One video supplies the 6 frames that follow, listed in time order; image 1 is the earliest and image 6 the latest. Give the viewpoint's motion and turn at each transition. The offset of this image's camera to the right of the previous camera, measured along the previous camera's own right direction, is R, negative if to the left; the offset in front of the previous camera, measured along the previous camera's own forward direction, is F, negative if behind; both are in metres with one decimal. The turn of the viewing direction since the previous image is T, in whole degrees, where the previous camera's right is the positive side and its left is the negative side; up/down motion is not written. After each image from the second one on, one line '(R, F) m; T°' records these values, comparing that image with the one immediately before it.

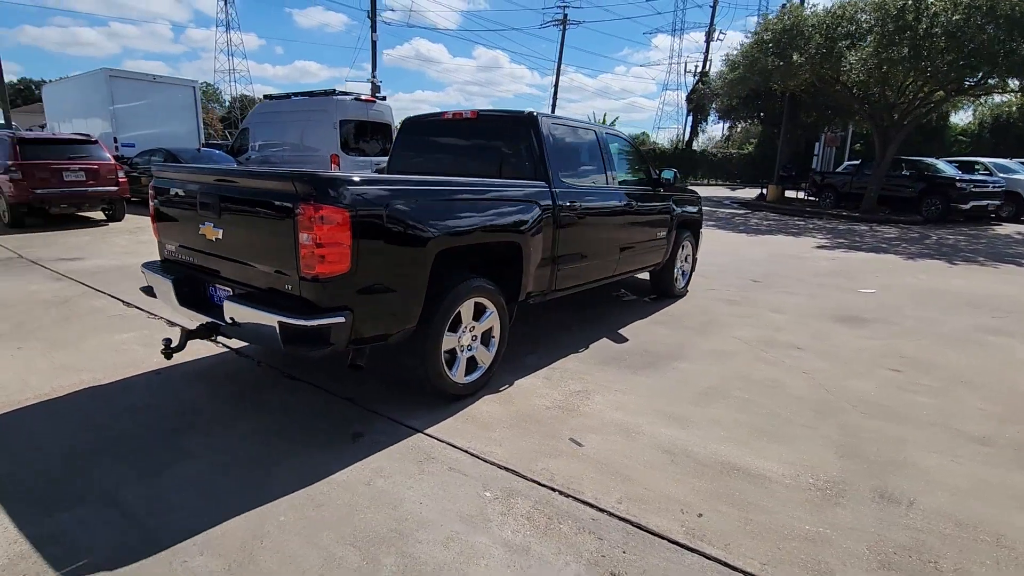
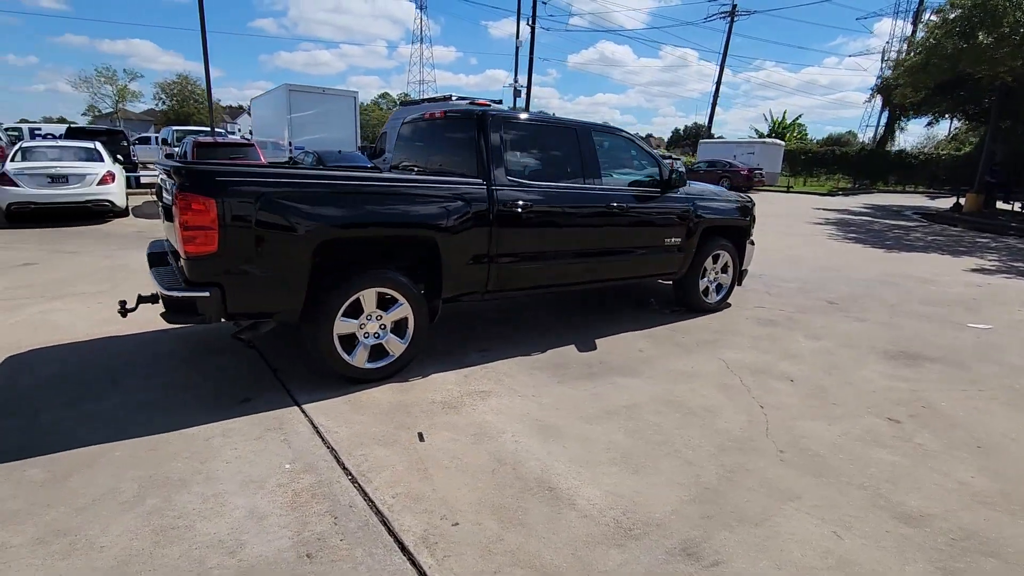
(+1.8, +0.3) m; -18°
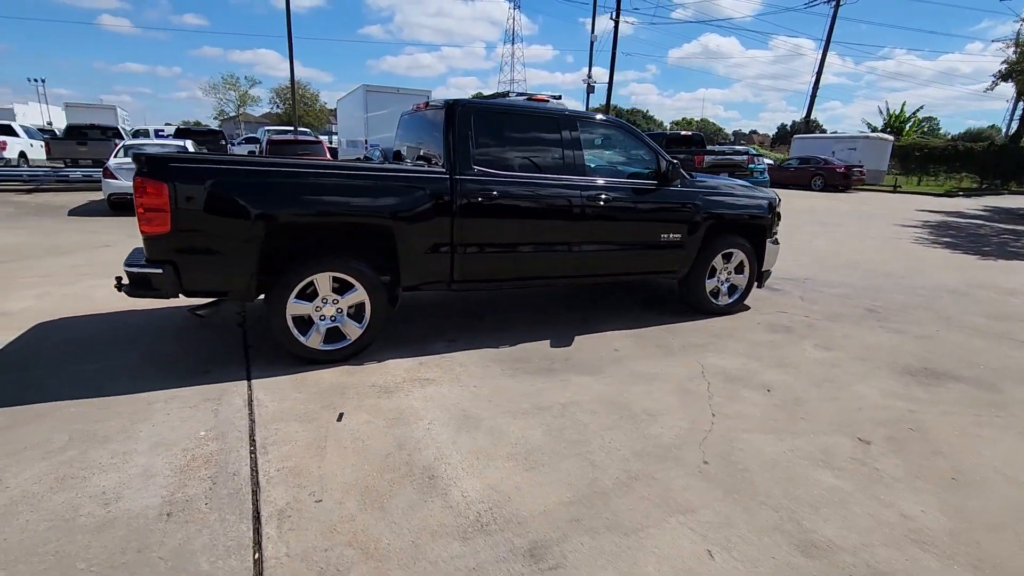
(+1.0, +0.1) m; -9°
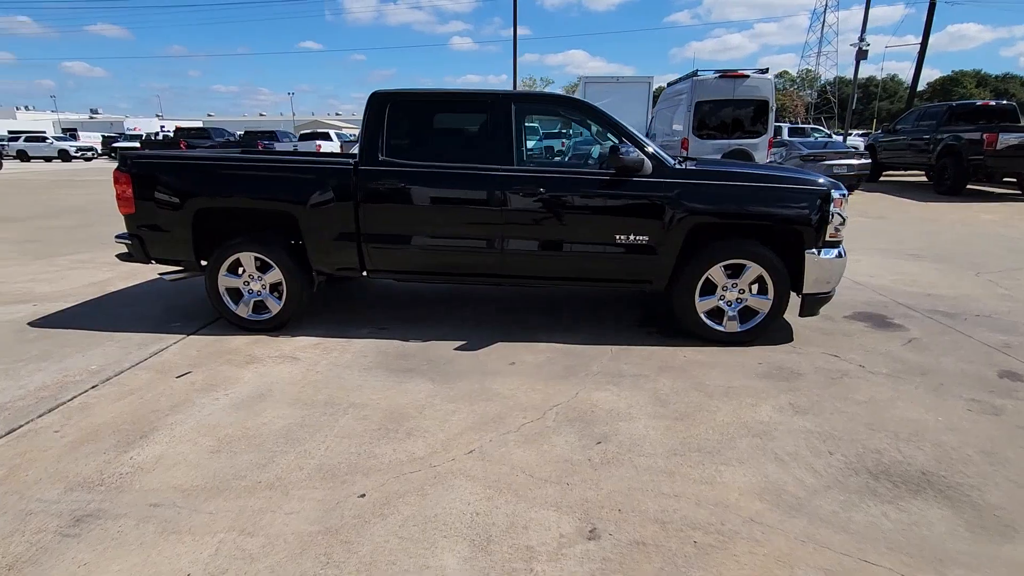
(+2.9, +1.1) m; -29°
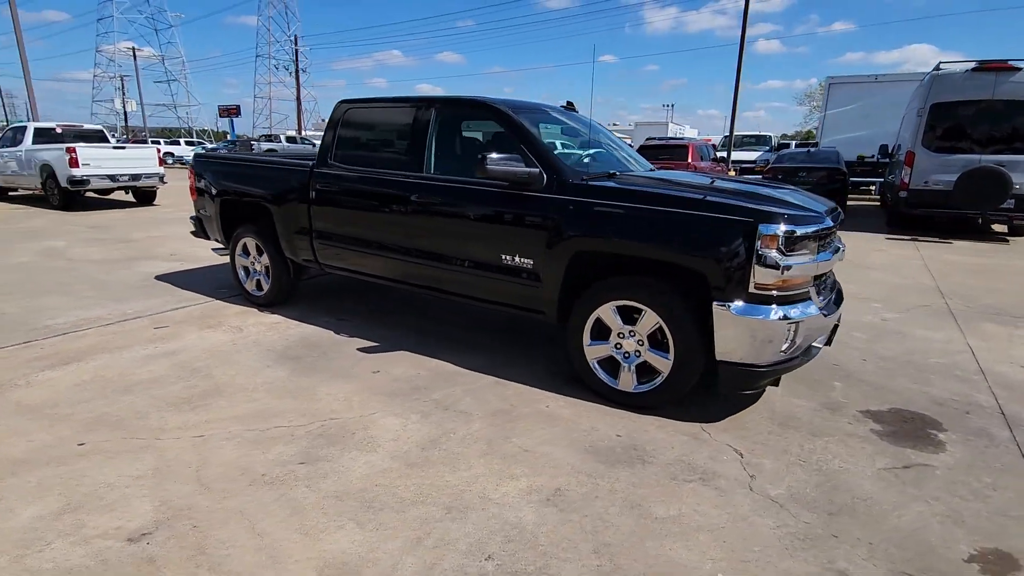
(+2.7, +0.9) m; -27°
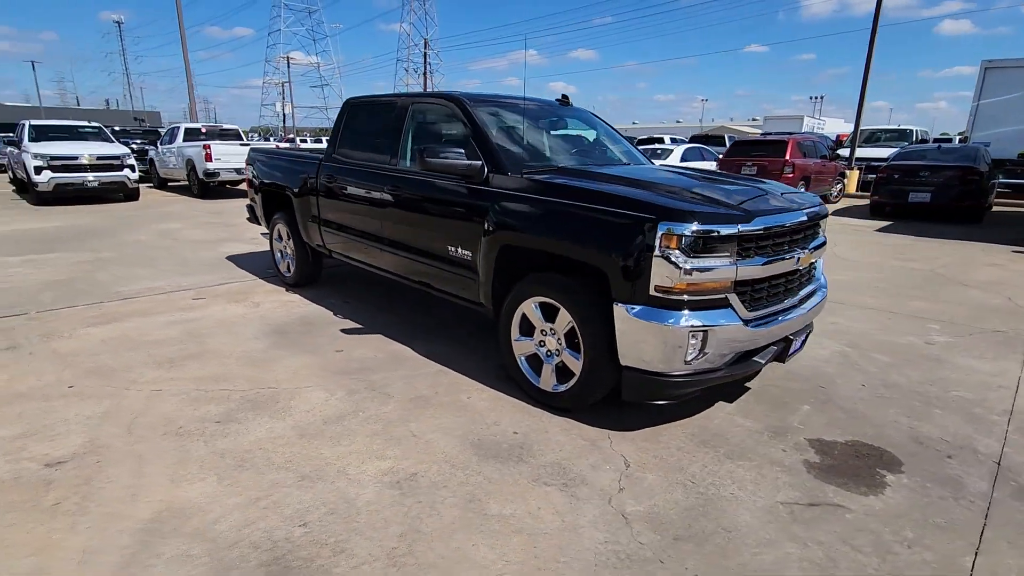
(+1.3, +0.1) m; -13°
